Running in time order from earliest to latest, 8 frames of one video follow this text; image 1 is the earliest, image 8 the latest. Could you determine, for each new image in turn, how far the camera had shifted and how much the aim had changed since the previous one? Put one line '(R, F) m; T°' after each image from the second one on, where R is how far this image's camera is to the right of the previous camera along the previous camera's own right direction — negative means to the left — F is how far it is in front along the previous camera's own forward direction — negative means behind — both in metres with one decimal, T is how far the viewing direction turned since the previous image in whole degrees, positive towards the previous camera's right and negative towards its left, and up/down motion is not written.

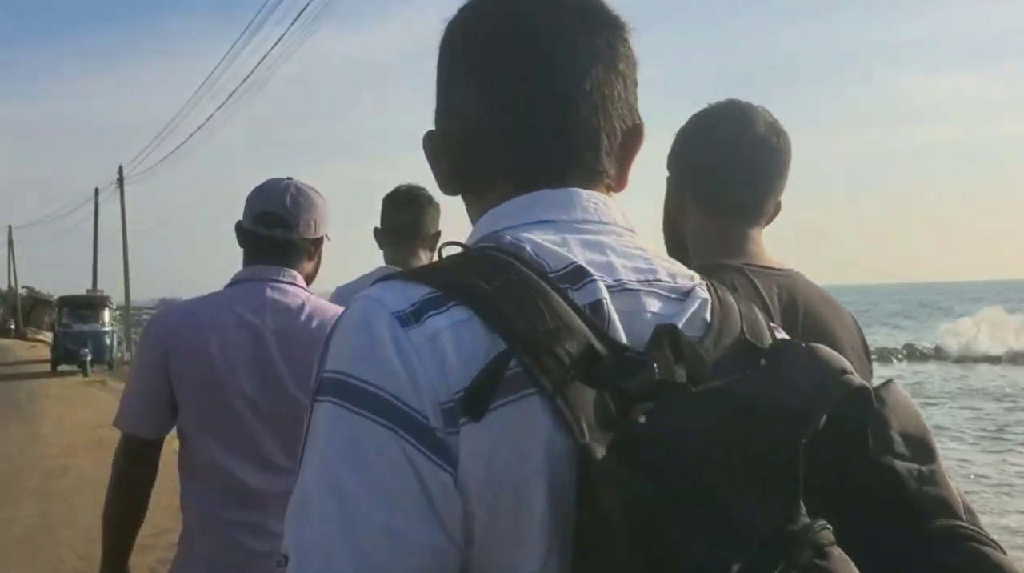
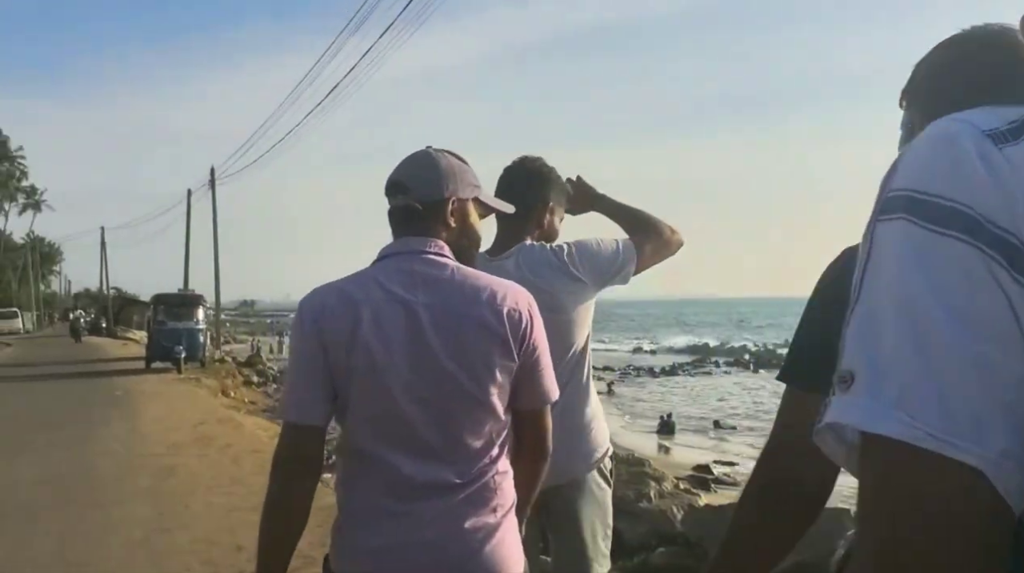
(-0.4, +0.5) m; -4°
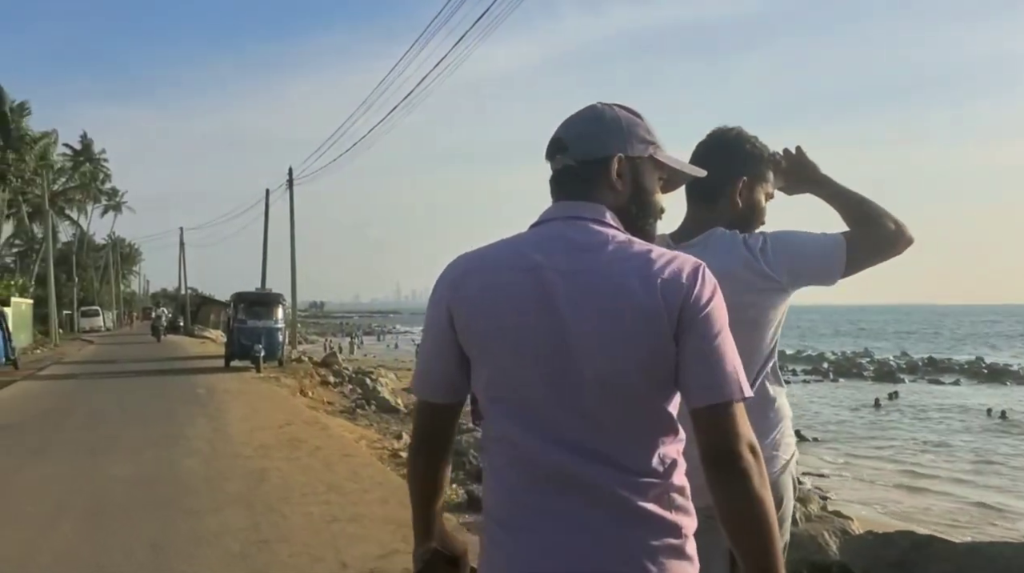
(-0.3, +0.6) m; -4°
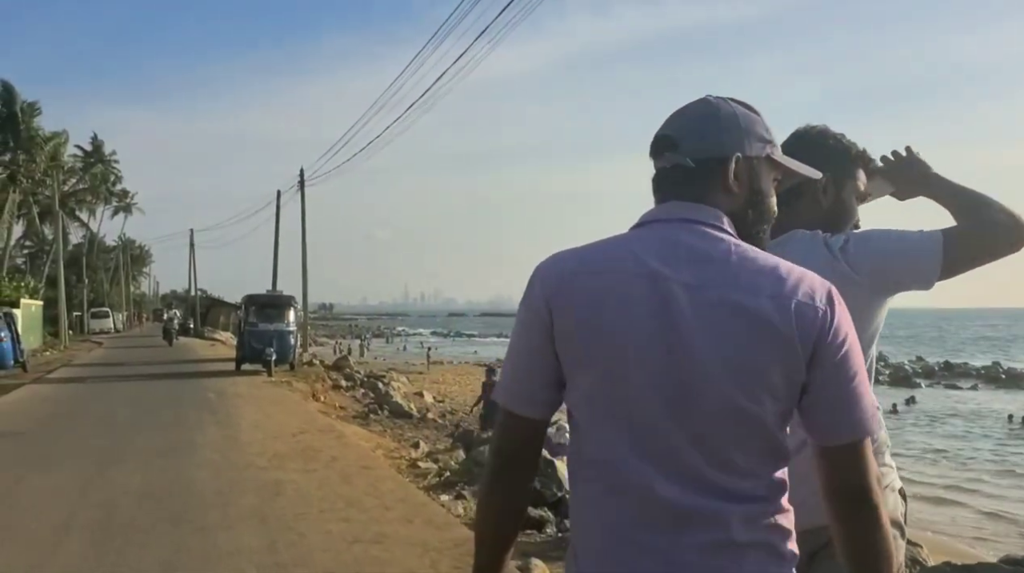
(-0.2, +0.4) m; 0°
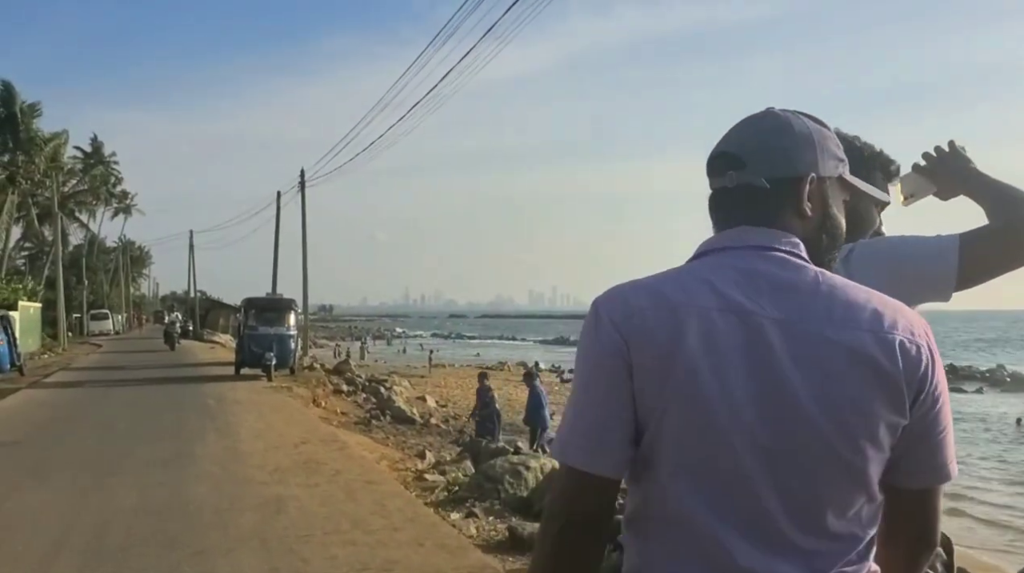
(-0.1, +0.4) m; 0°
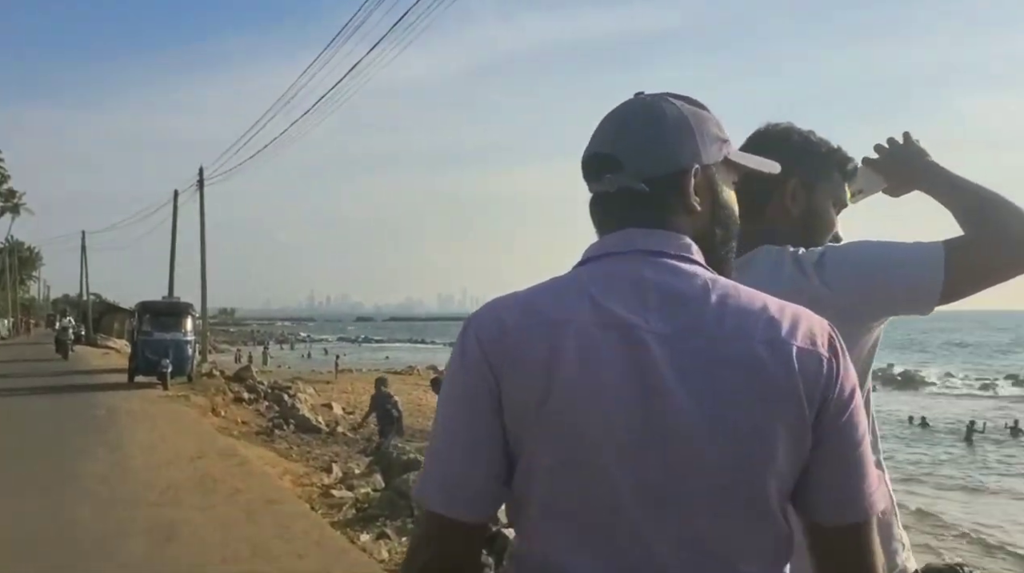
(-0.1, +0.5) m; +5°
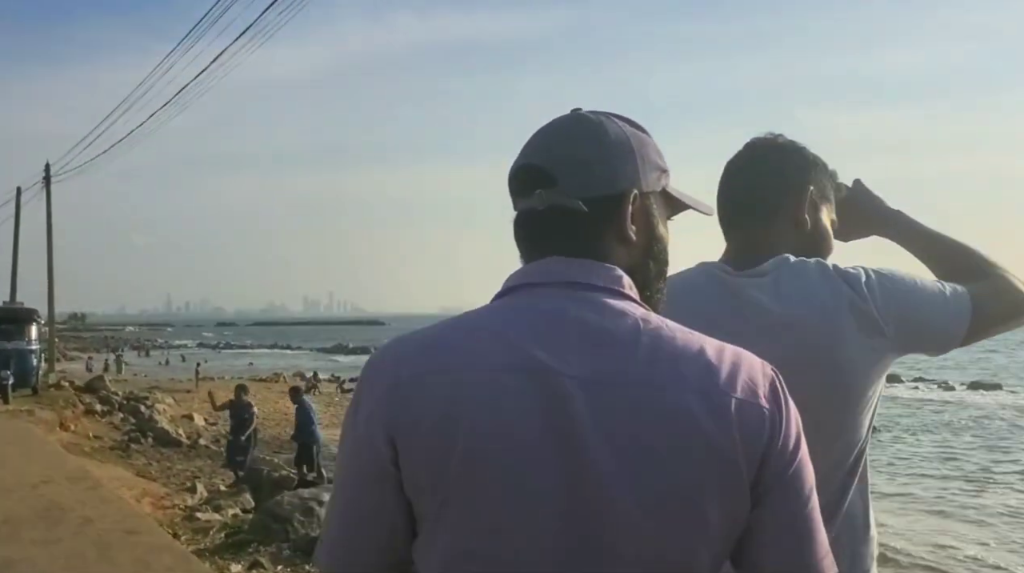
(-0.1, +0.6) m; +7°
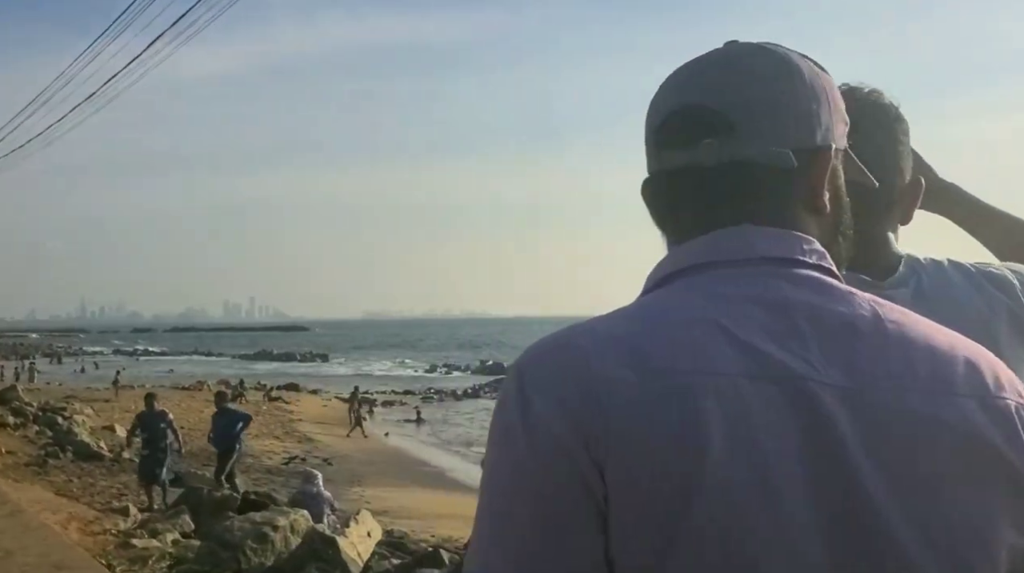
(-0.4, +0.8) m; +4°
